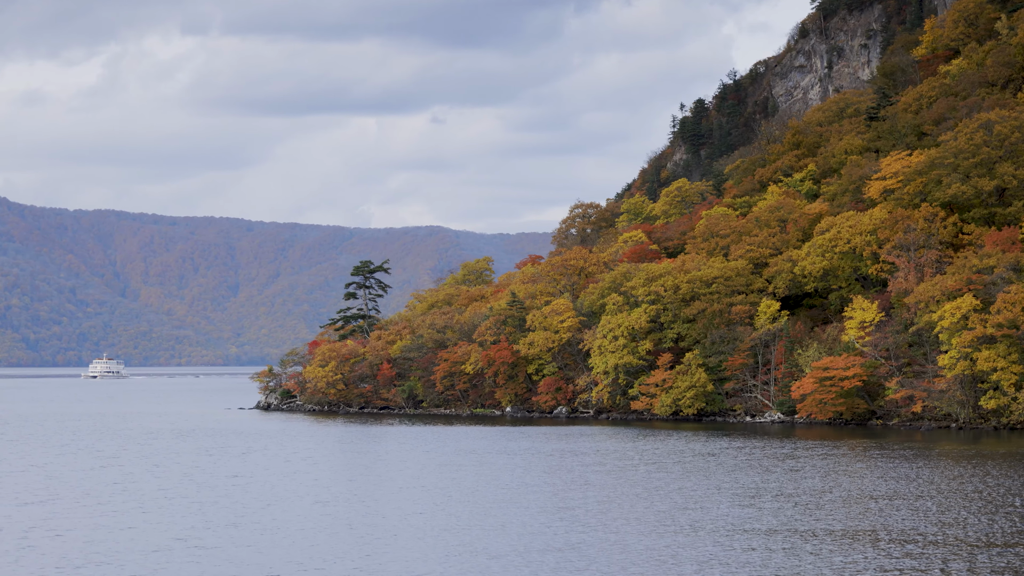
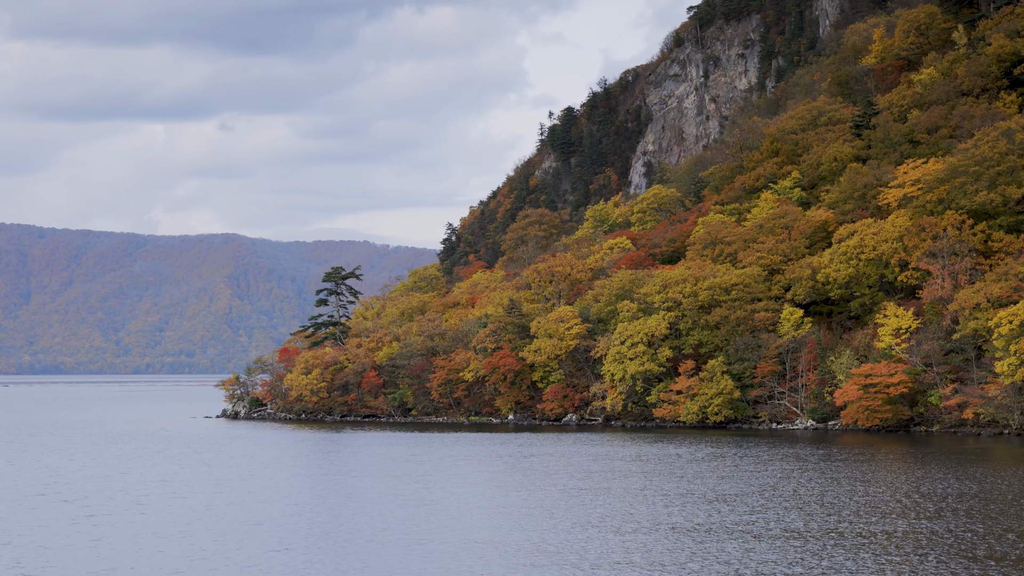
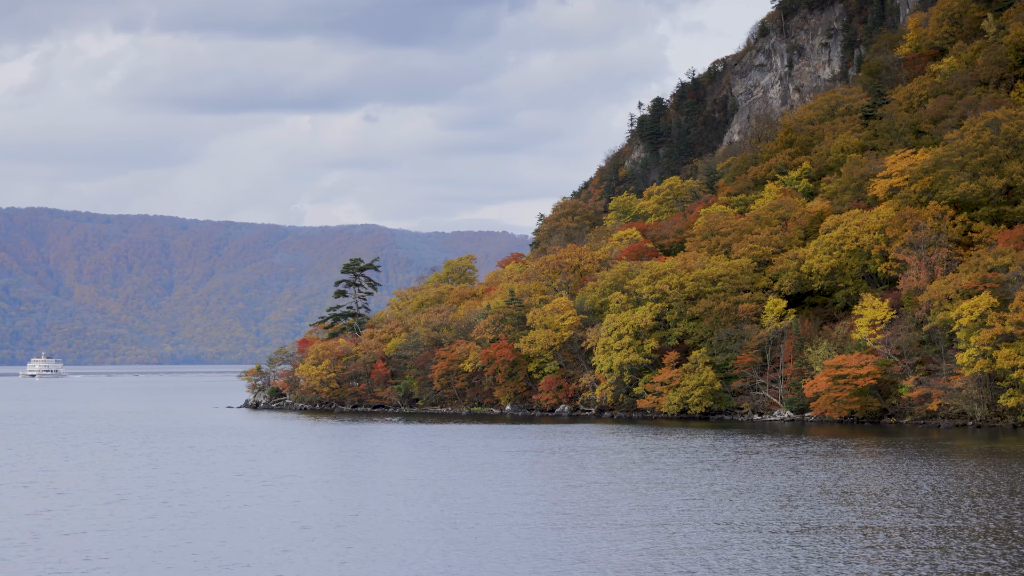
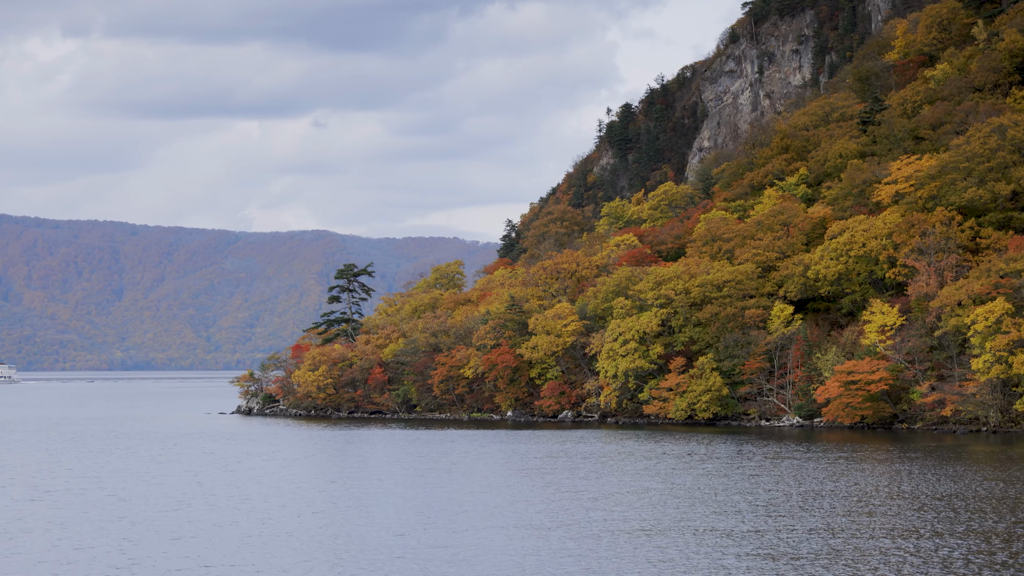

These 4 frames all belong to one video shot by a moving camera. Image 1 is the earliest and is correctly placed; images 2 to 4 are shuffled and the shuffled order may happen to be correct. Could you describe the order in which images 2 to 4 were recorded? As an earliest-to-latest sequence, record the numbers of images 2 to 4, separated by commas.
3, 4, 2
